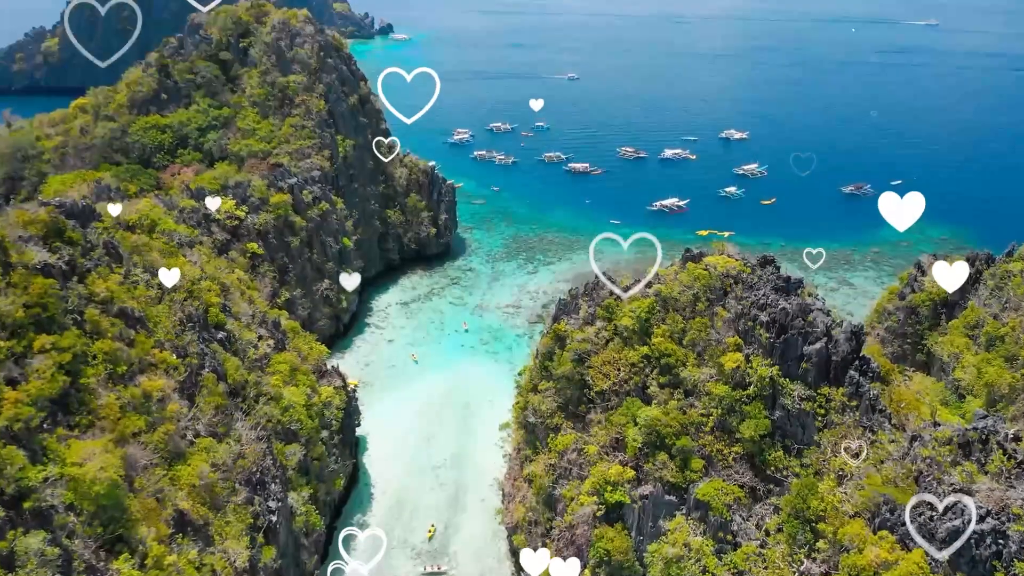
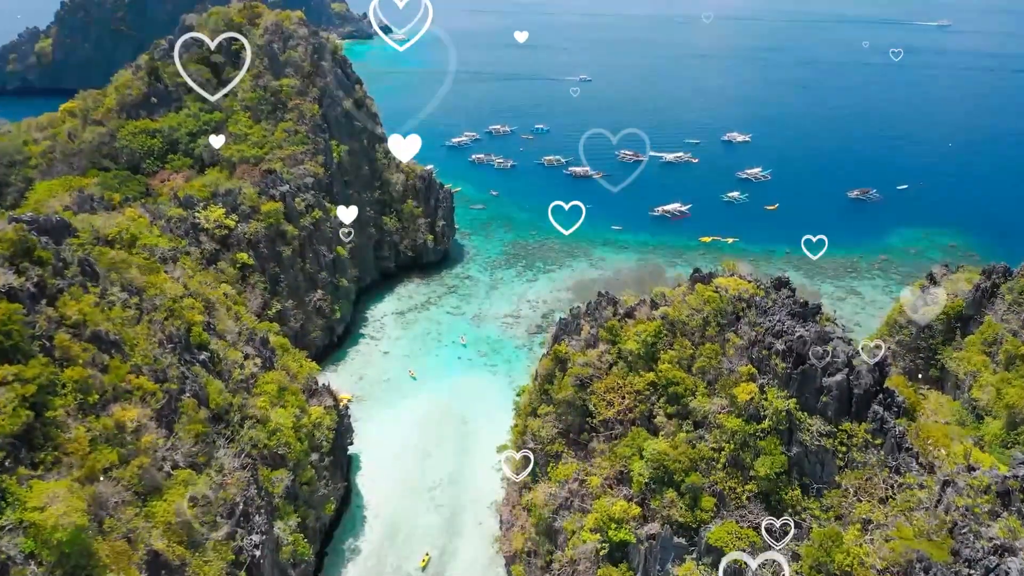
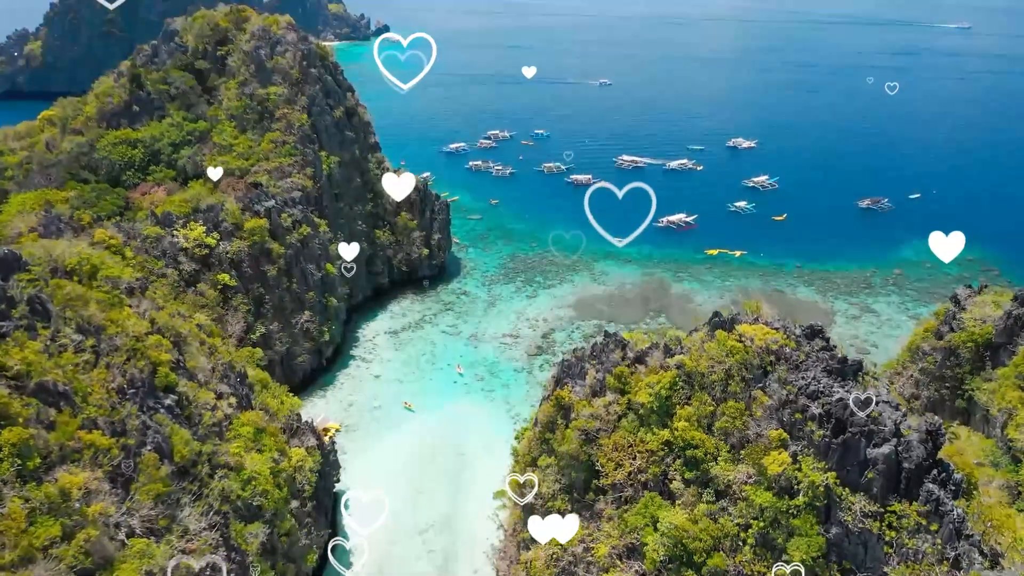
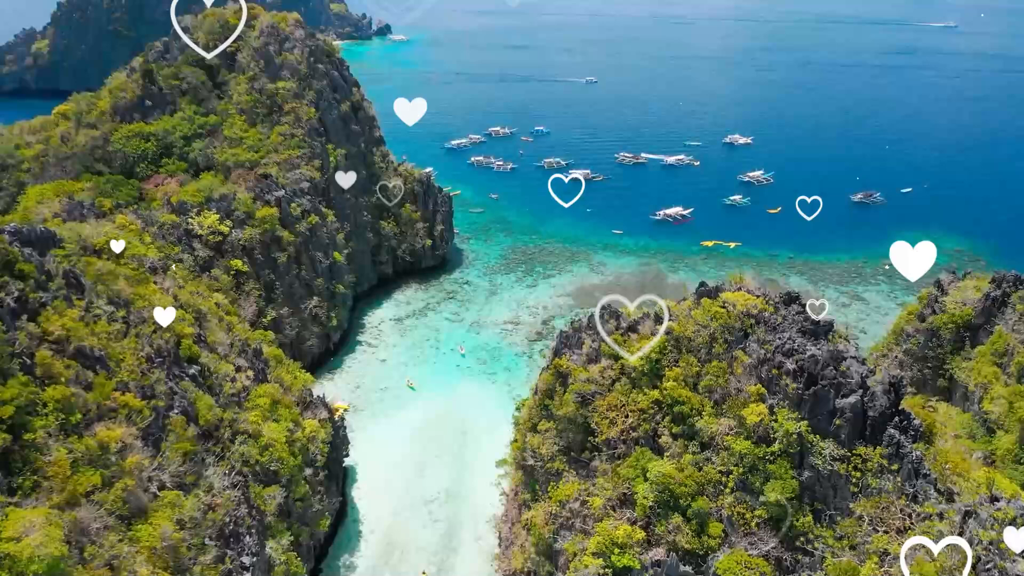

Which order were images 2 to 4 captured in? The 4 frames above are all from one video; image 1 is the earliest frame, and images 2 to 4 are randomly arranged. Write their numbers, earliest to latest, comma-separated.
2, 4, 3
